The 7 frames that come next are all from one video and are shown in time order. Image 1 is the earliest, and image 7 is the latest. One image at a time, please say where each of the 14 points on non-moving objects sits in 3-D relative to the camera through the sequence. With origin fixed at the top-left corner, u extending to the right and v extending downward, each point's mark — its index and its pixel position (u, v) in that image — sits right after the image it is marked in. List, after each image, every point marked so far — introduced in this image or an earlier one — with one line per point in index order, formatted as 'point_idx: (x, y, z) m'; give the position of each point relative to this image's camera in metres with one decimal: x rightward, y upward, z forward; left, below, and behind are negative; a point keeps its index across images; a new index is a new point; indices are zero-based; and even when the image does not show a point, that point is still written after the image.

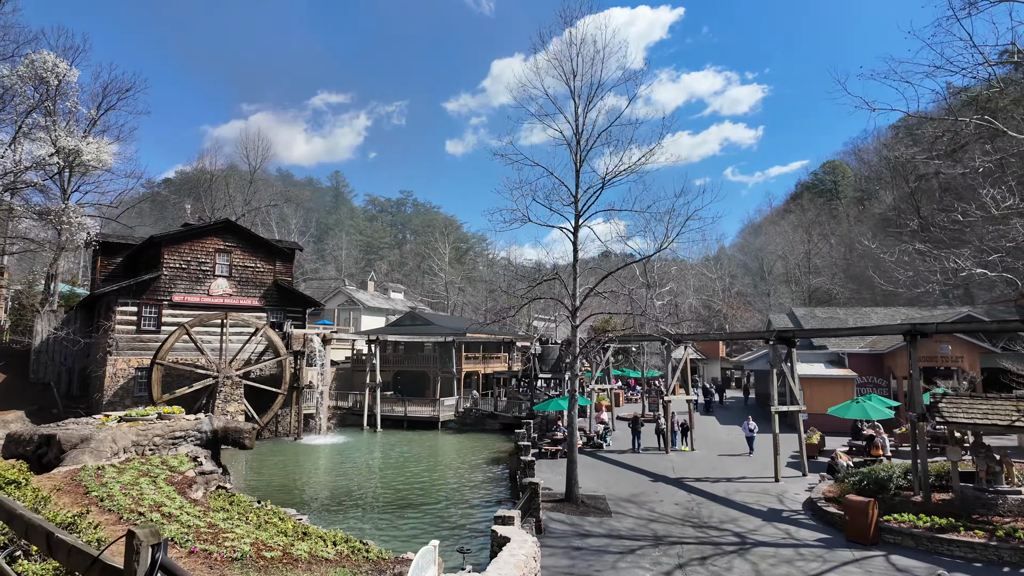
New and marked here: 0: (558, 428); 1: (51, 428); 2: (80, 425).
0: (+1.4, -4.0, +17.2) m
1: (-7.1, -2.2, +9.5) m
2: (-6.8, -2.2, +9.6) m
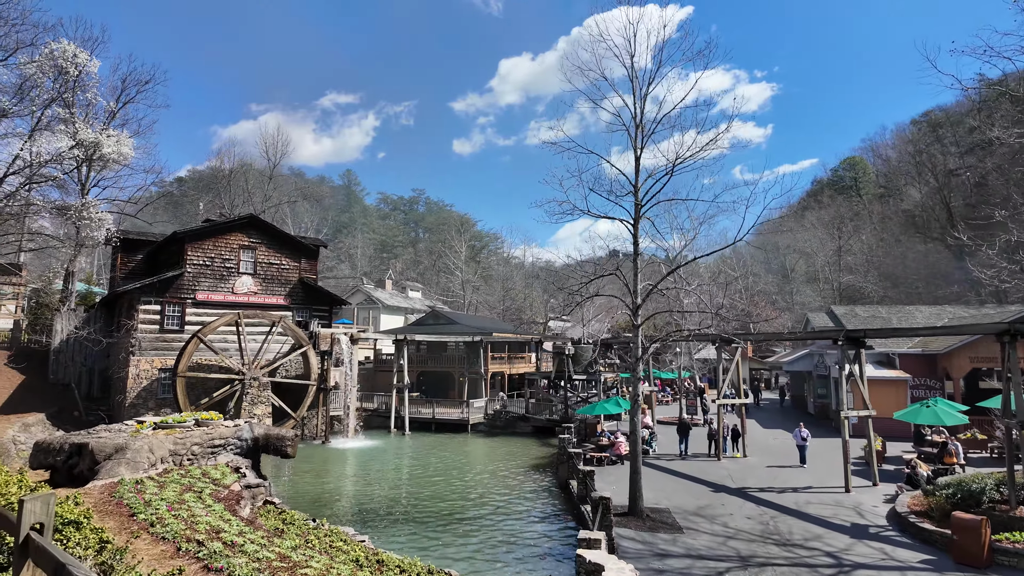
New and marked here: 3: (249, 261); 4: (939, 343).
0: (+2.5, -3.9, +16.3) m
1: (-6.1, -2.1, +8.7) m
2: (-5.8, -2.1, +8.8) m
3: (-8.6, +0.9, +20.0) m
4: (+13.8, -1.8, +19.7) m
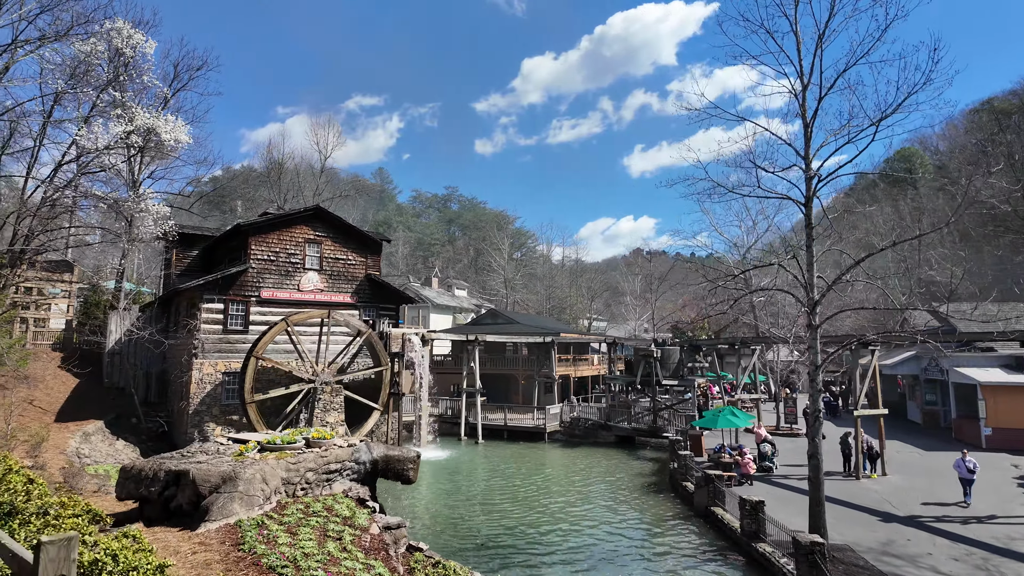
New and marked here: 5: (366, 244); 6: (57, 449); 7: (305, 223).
0: (+4.9, -3.8, +14.4) m
1: (-3.9, -2.0, +7.1) m
2: (-3.6, -2.0, +7.2) m
3: (-6.0, +1.0, +18.5) m
4: (+16.4, -1.6, +17.5) m
5: (-4.7, +1.4, +19.7) m
6: (-8.9, -3.1, +11.9) m
7: (-6.2, +1.9, +18.3) m
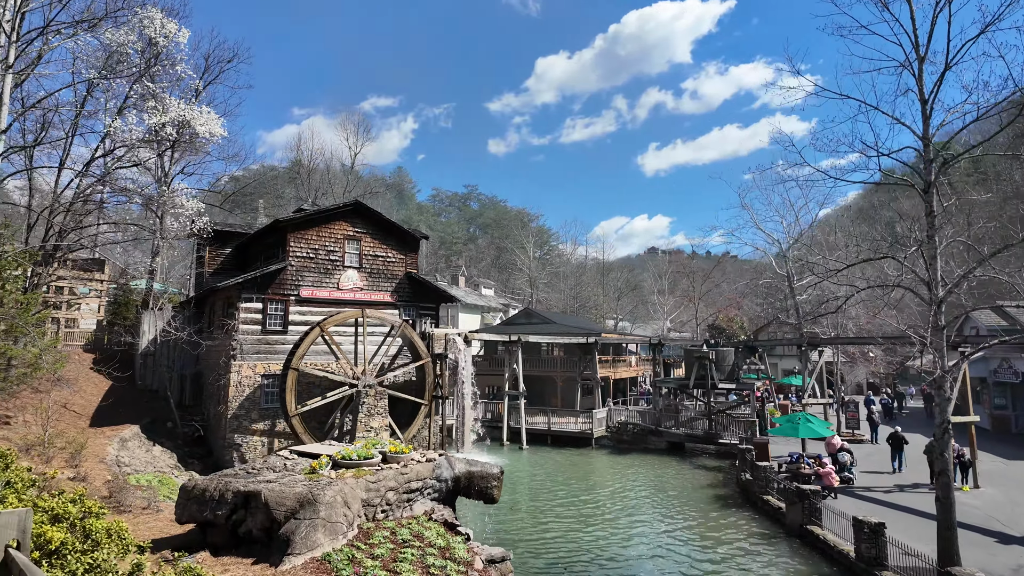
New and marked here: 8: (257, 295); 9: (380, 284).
0: (+6.2, -3.7, +13.4) m
1: (-2.8, -2.0, +6.3) m
2: (-2.4, -2.0, +6.4) m
3: (-4.6, +1.0, +17.7) m
4: (+17.8, -1.5, +16.2) m
5: (-3.3, +1.4, +18.8) m
6: (-7.6, -3.1, +11.2) m
7: (-4.8, +2.0, +17.5) m
8: (-6.6, -0.2, +15.8) m
9: (-3.9, +0.1, +18.2) m
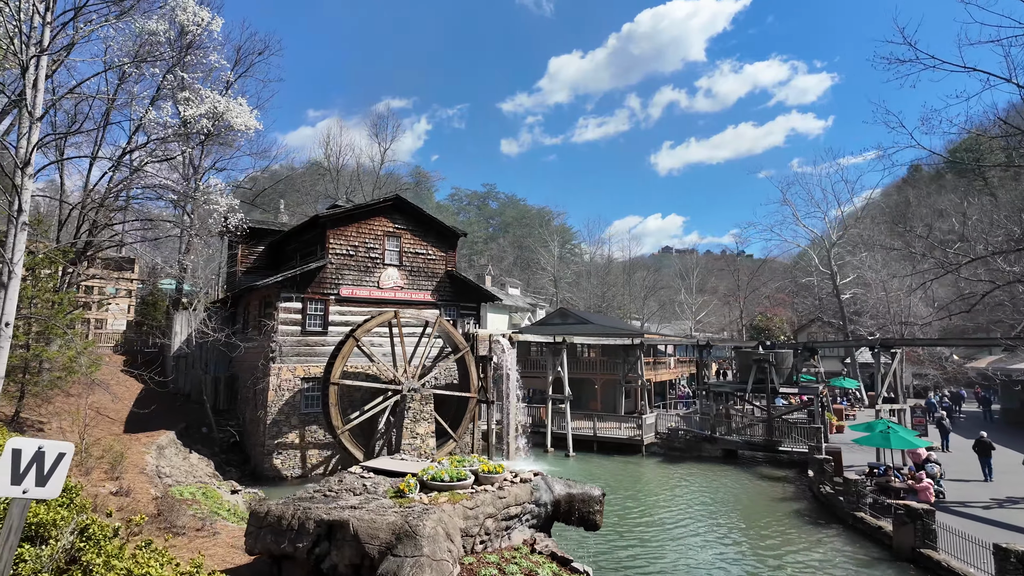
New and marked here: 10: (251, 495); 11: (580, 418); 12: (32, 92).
0: (+7.5, -3.7, +12.4) m
1: (-1.7, -1.9, +5.5) m
2: (-1.3, -1.9, +5.5) m
3: (-3.3, +1.0, +16.9) m
4: (+19.0, -1.5, +14.9) m
5: (-2.0, +1.5, +18.0) m
6: (-6.4, -3.1, +10.5) m
7: (-3.5, +2.0, +16.7) m
8: (-5.3, -0.2, +15.0) m
9: (-2.6, +0.2, +17.4) m
10: (-5.1, -4.1, +12.0) m
11: (+2.2, -4.2, +19.7) m
12: (-8.2, +3.4, +10.5) m
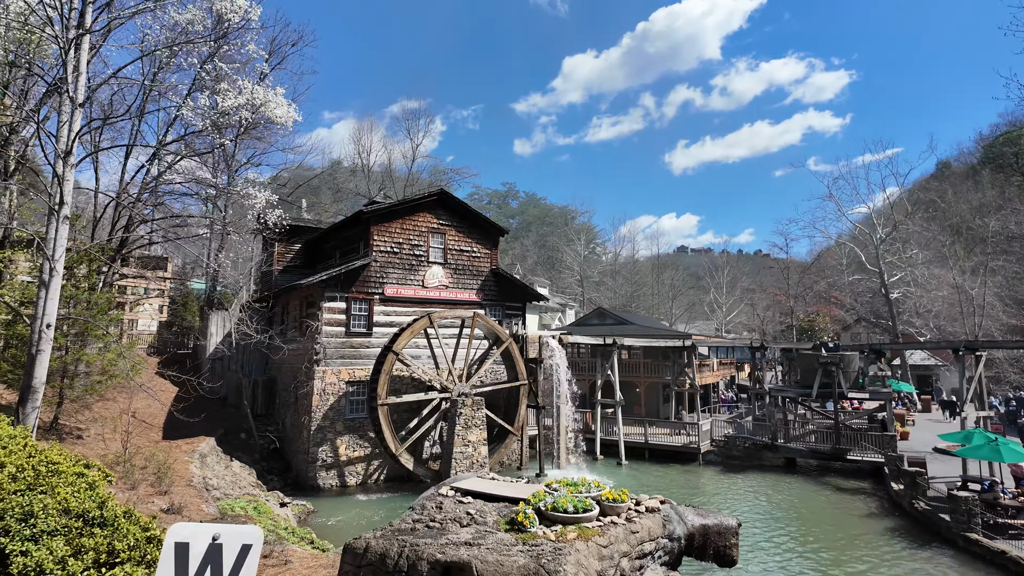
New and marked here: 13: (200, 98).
0: (+8.7, -3.6, +11.3) m
1: (-0.6, -1.9, +4.6) m
2: (-0.2, -1.9, +4.7) m
3: (-1.9, +1.1, +16.1) m
4: (+20.3, -1.4, +13.6) m
5: (-0.6, +1.5, +17.2) m
6: (-5.2, -3.1, +9.7) m
7: (-2.2, +2.0, +15.9) m
8: (-4.0, -0.1, +14.3) m
9: (-1.3, +0.2, +16.5) m
10: (-3.9, -4.0, +11.2) m
11: (+3.6, -4.2, +18.8) m
12: (-7.0, +3.4, +9.8) m
13: (-7.8, +4.7, +15.3) m
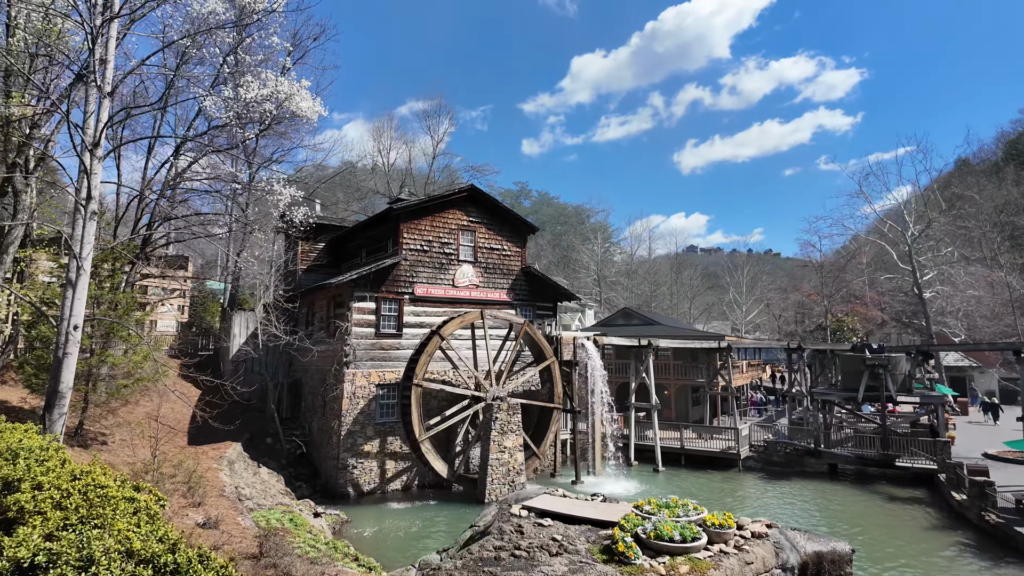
0: (+9.5, -3.6, +10.6) m
1: (+0.1, -1.9, +4.1) m
2: (+0.4, -1.9, +4.1) m
3: (-1.1, +1.1, +15.6) m
4: (+21.1, -1.4, +12.7) m
5: (+0.3, +1.5, +16.6) m
6: (-4.5, -3.0, +9.2) m
7: (-1.3, +2.0, +15.4) m
8: (-3.2, -0.1, +13.7) m
9: (-0.4, +0.2, +16.0) m
10: (-3.1, -4.0, +10.7) m
11: (+4.5, -4.1, +18.2) m
12: (-6.3, +3.4, +9.3) m
13: (-6.9, +4.7, +14.8) m
